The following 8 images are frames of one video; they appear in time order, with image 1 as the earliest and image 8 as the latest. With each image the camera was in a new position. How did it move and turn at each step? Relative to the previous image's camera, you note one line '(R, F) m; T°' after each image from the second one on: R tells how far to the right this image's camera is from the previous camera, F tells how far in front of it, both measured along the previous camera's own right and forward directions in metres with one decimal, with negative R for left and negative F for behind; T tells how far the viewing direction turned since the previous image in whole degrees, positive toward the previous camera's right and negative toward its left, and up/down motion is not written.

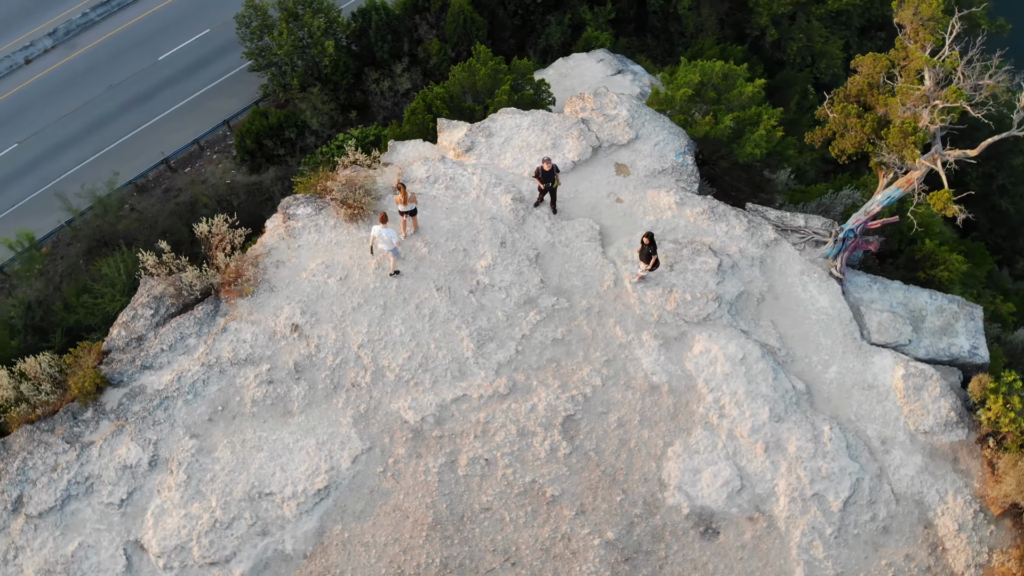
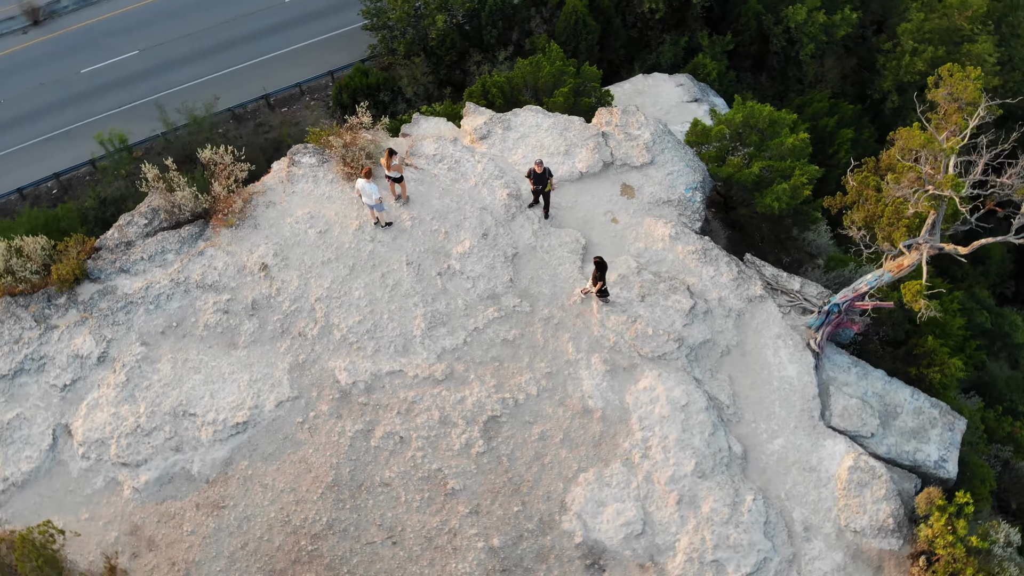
(+3.4, +0.3) m; -7°
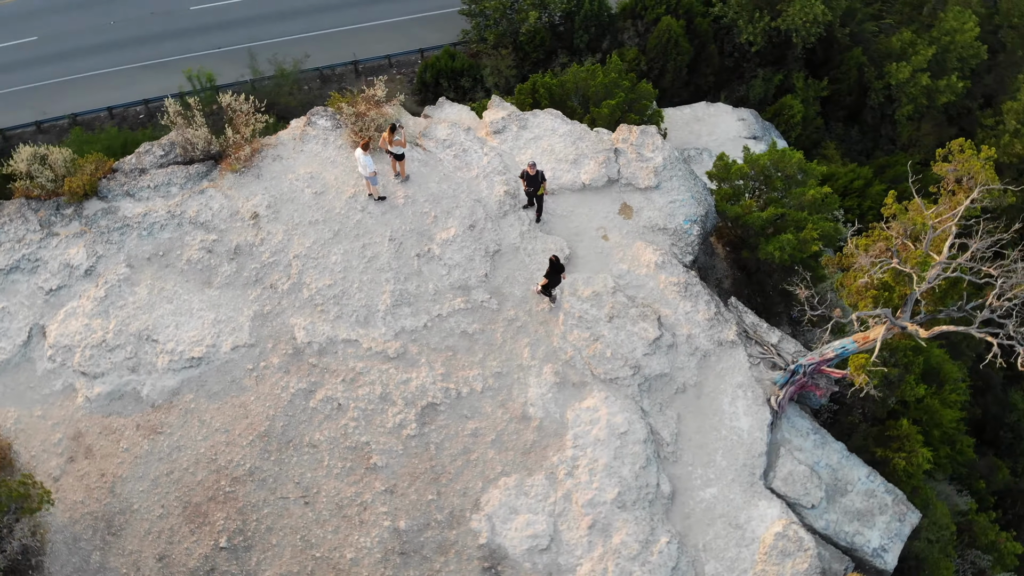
(+2.8, +0.1) m; -6°
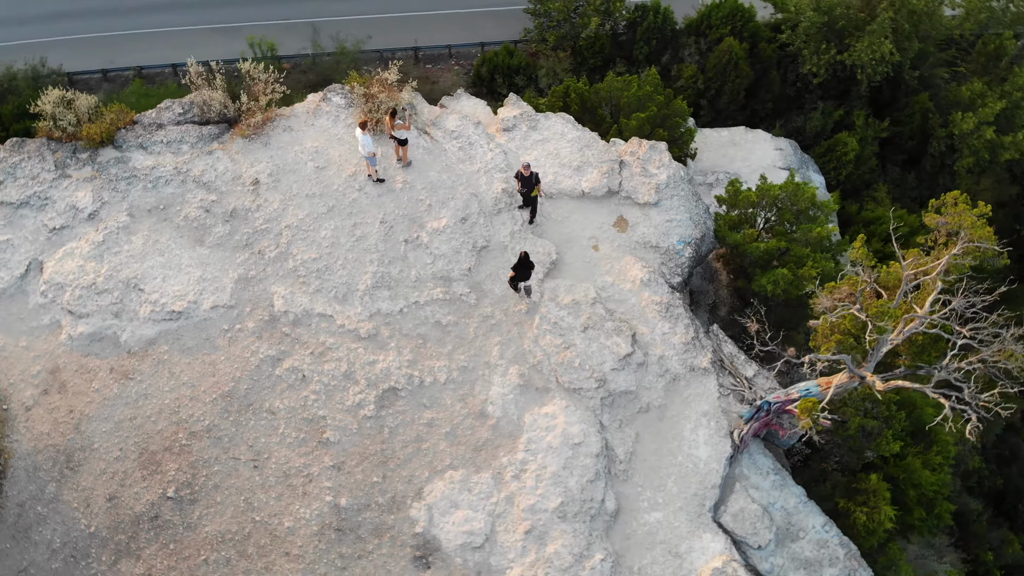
(+1.9, +0.1) m; -4°
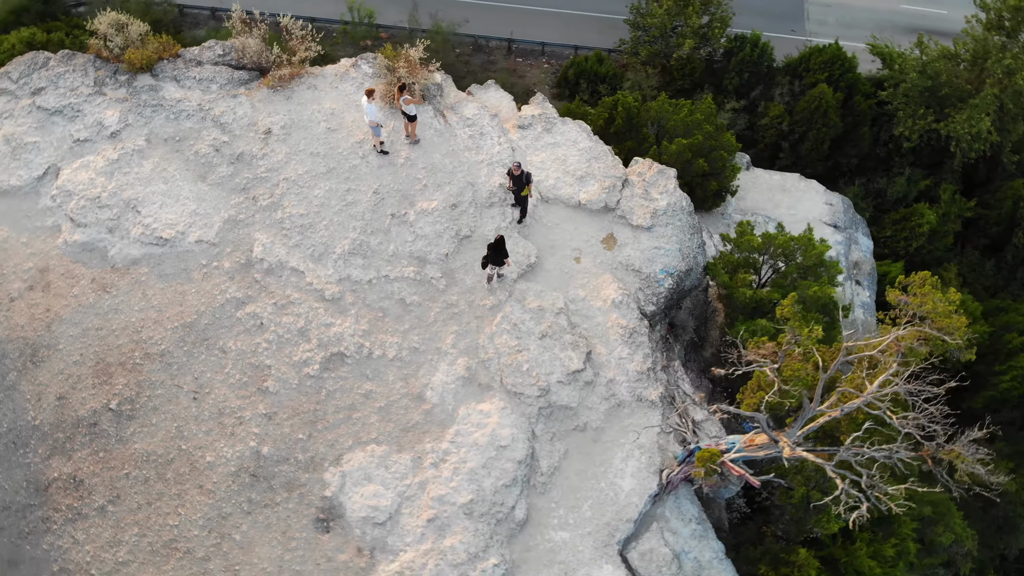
(+2.9, +0.2) m; -6°
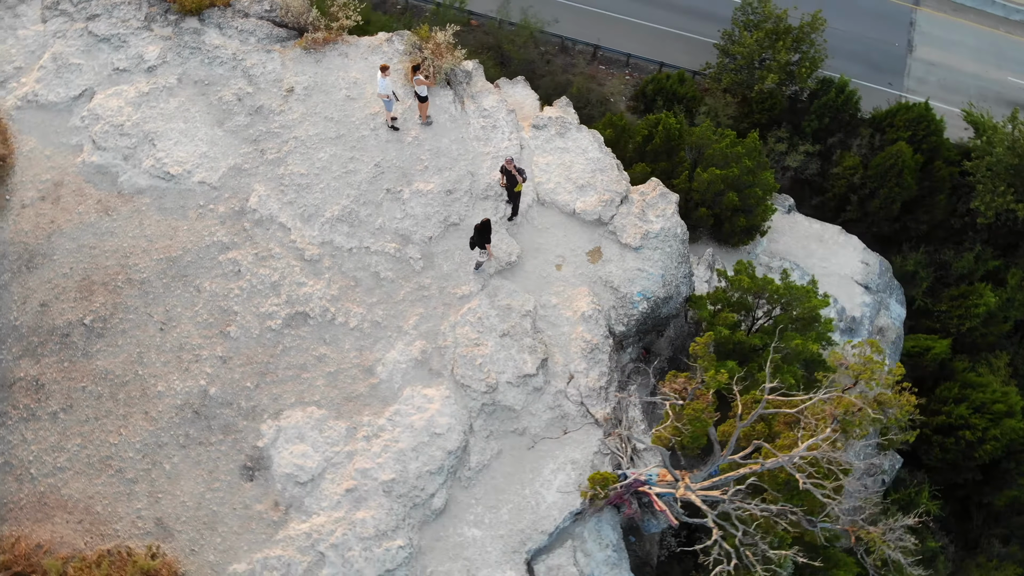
(+2.7, +0.1) m; -5°
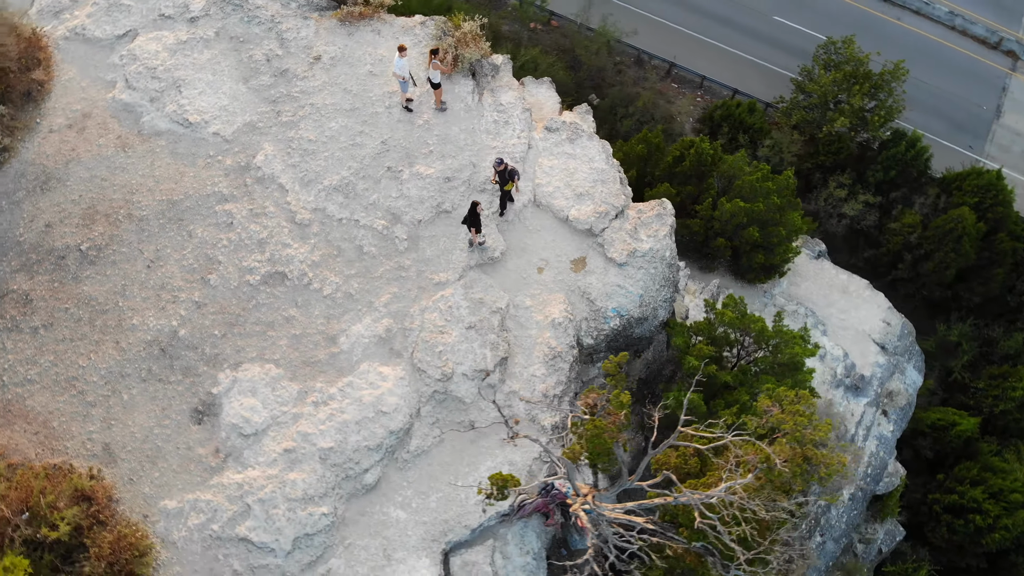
(+2.4, +0.1) m; -5°
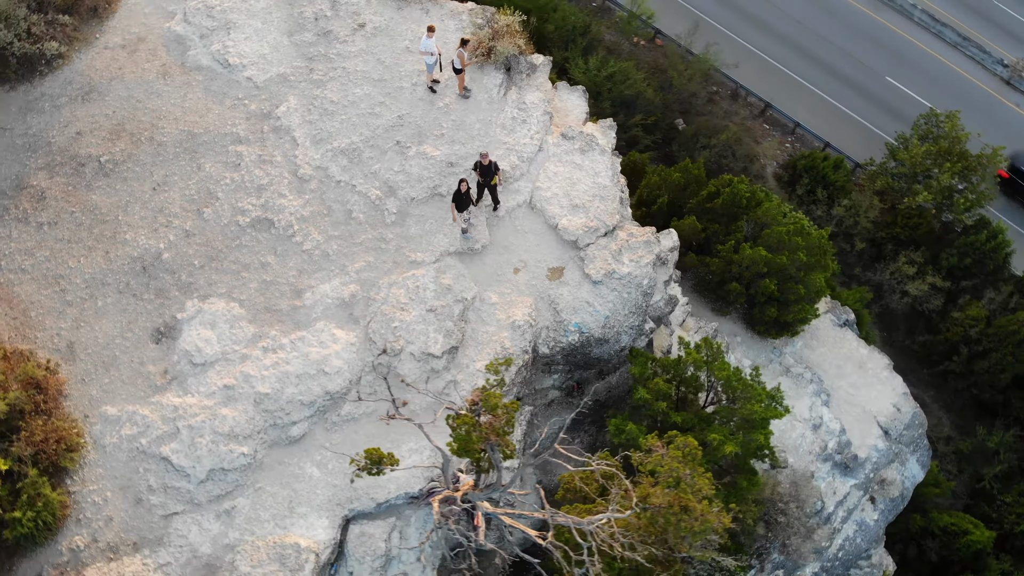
(+3.0, +0.1) m; -6°
